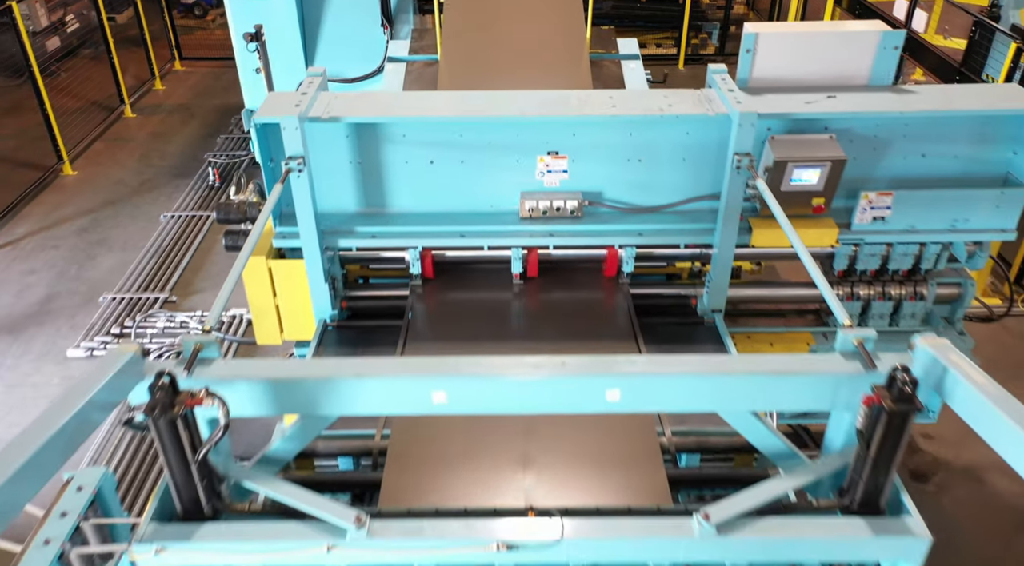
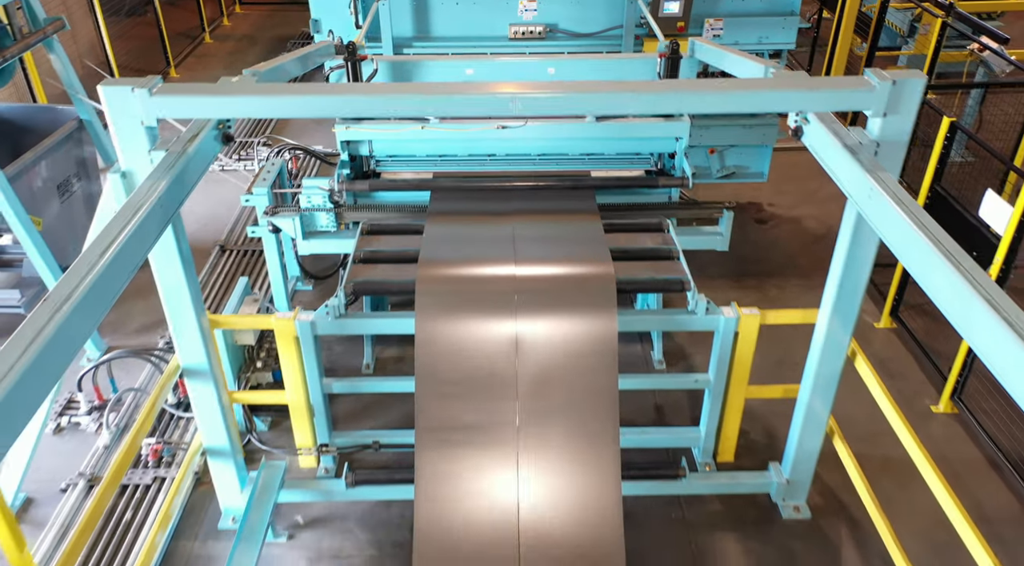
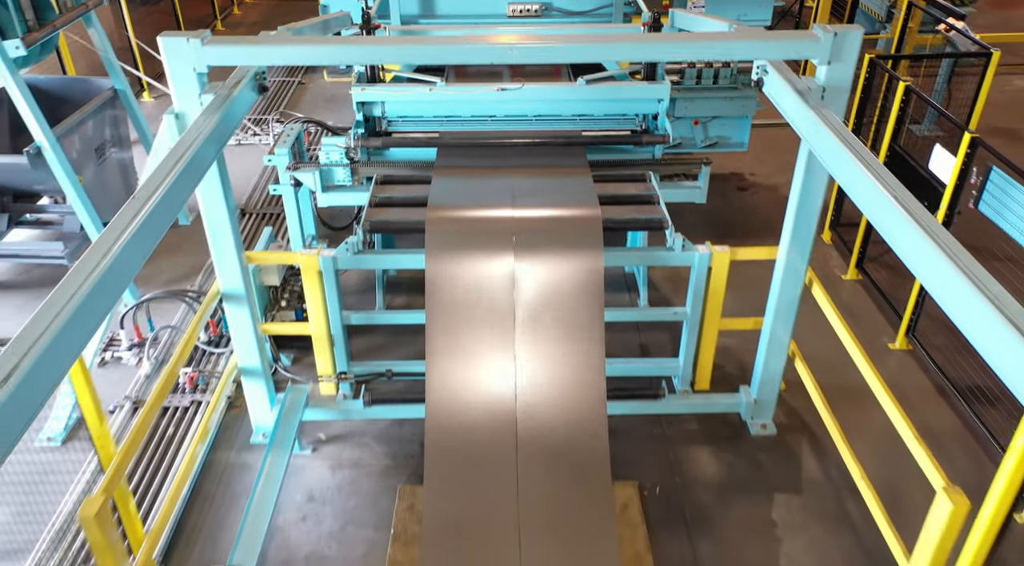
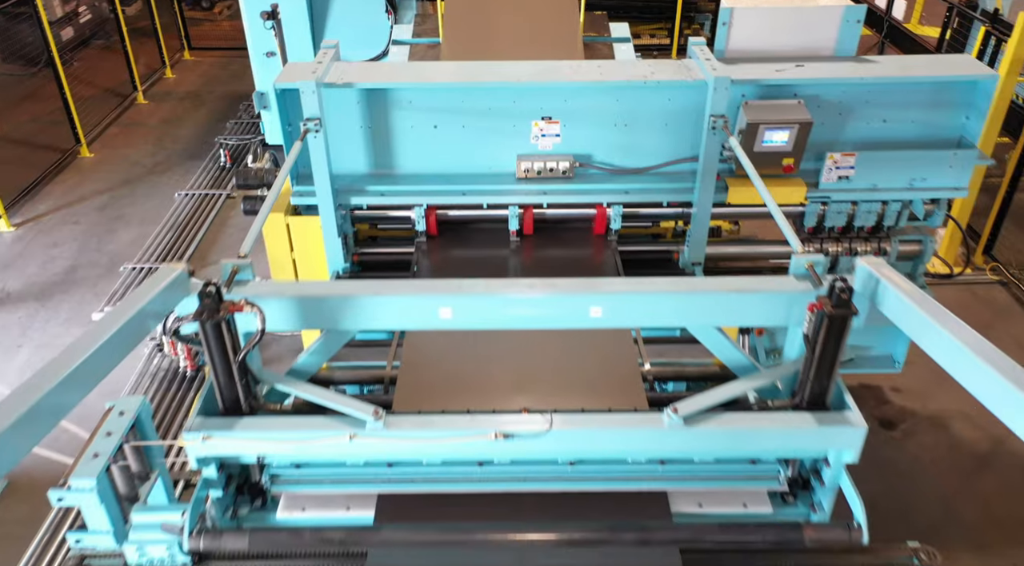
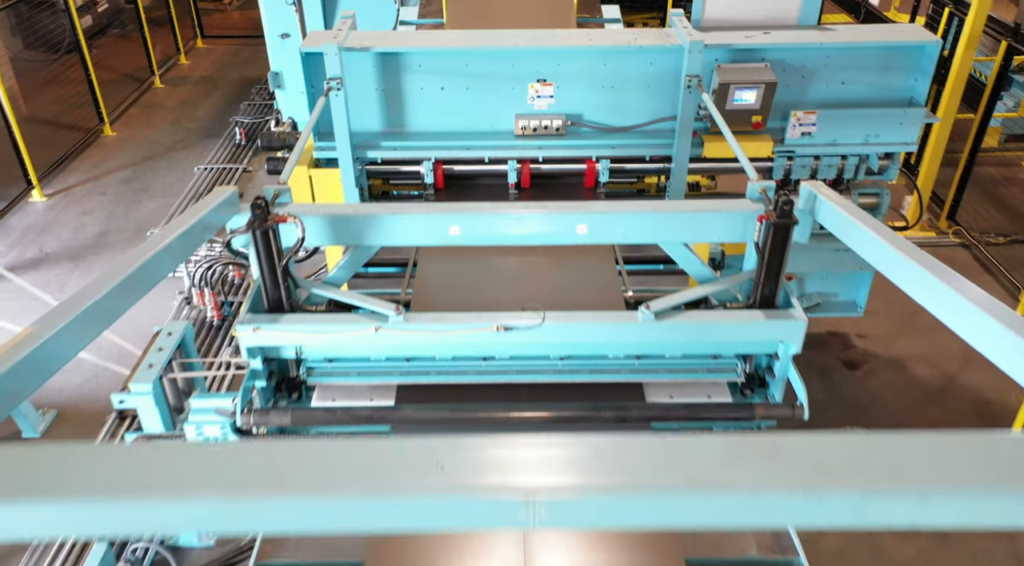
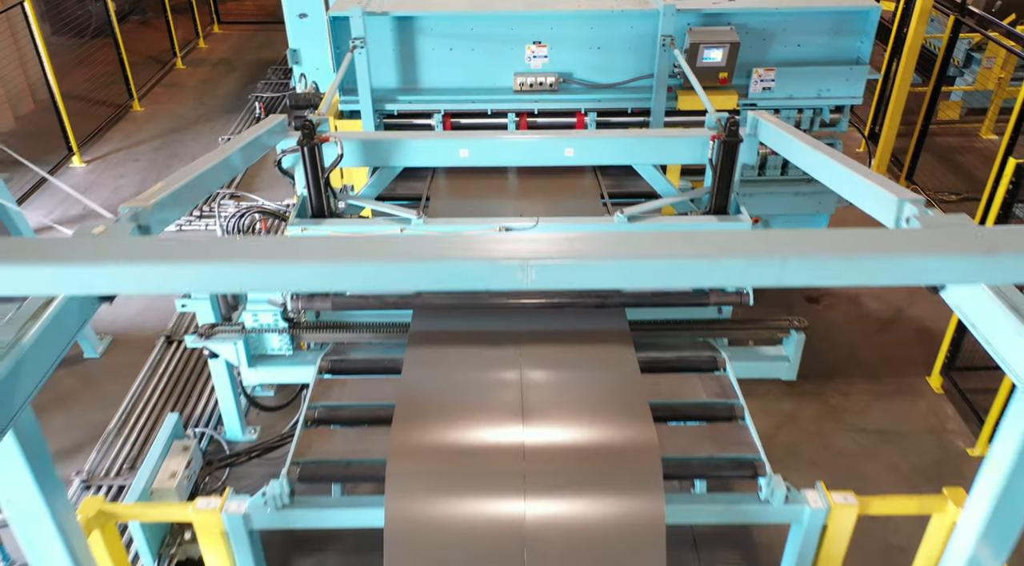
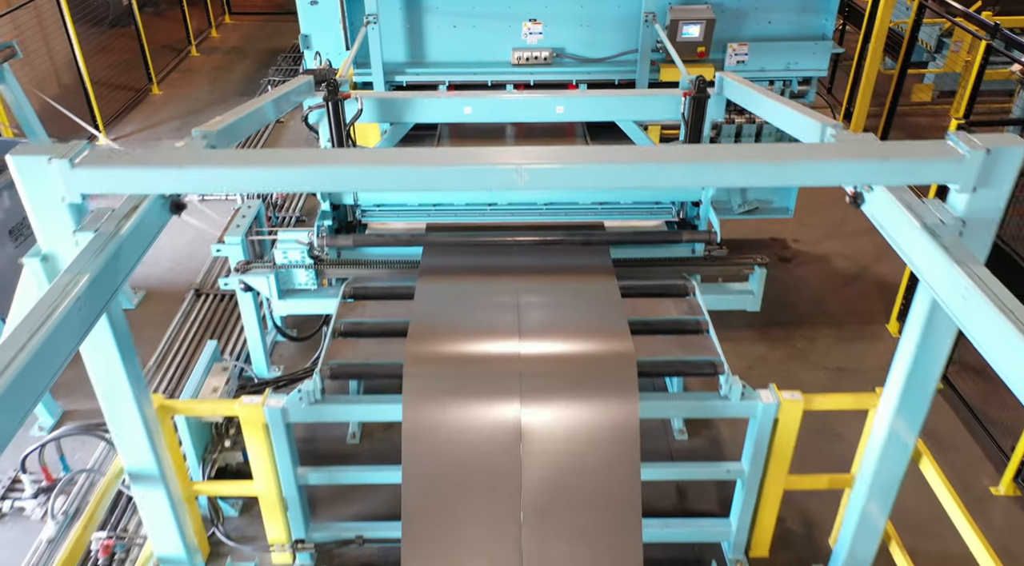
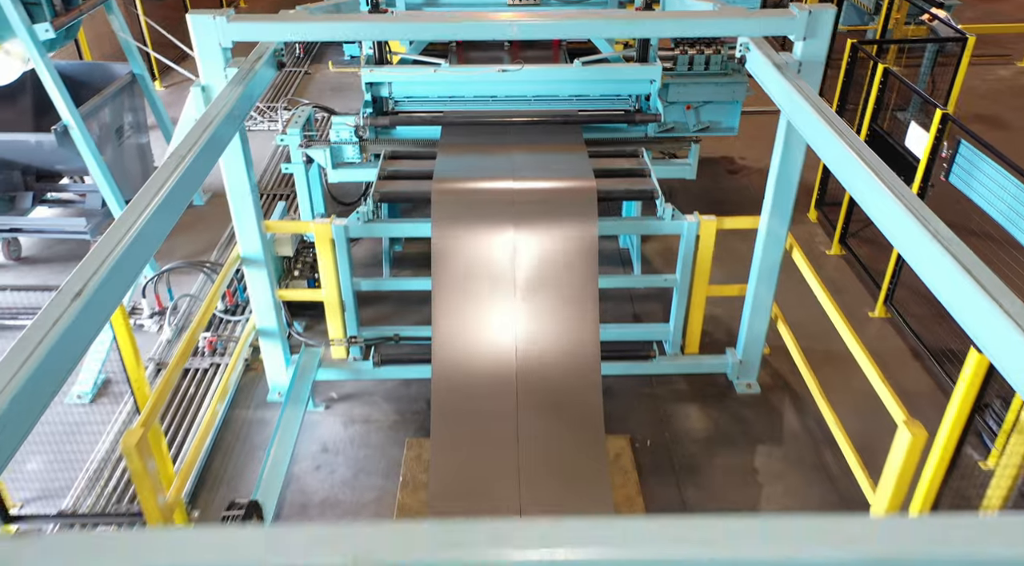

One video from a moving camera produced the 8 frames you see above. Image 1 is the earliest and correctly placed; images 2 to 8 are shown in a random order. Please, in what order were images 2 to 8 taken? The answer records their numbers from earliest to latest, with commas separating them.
4, 5, 6, 7, 2, 3, 8
